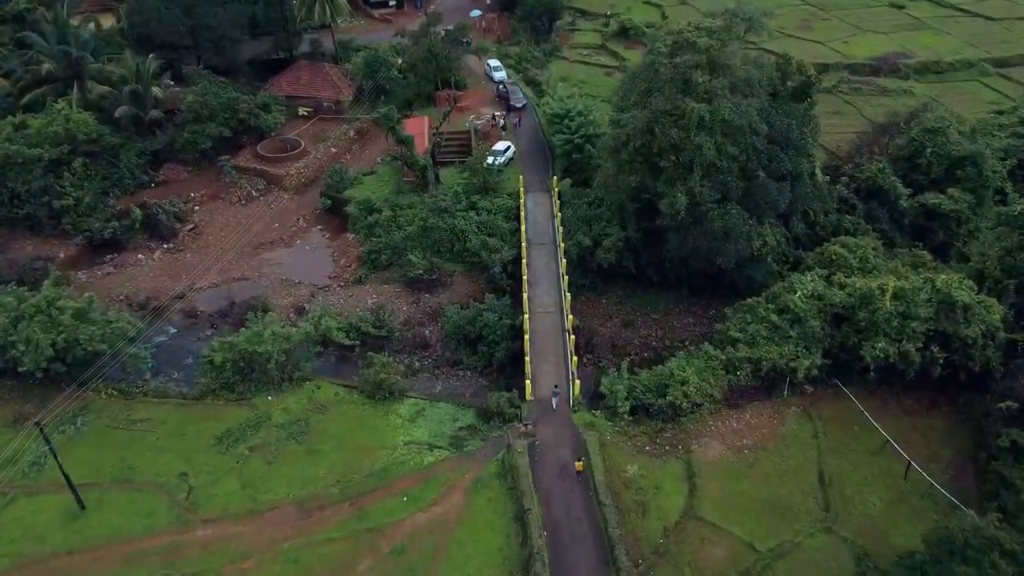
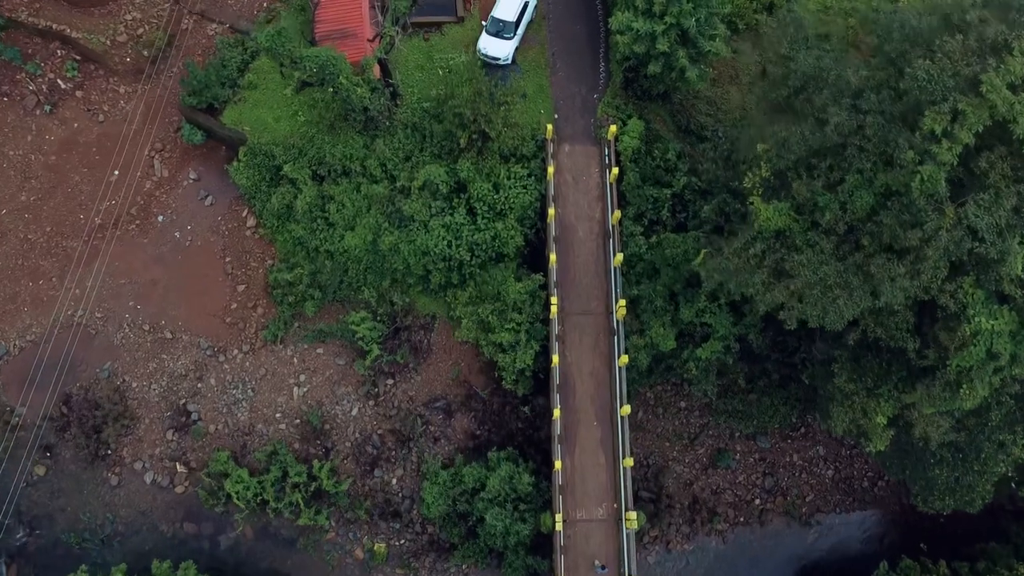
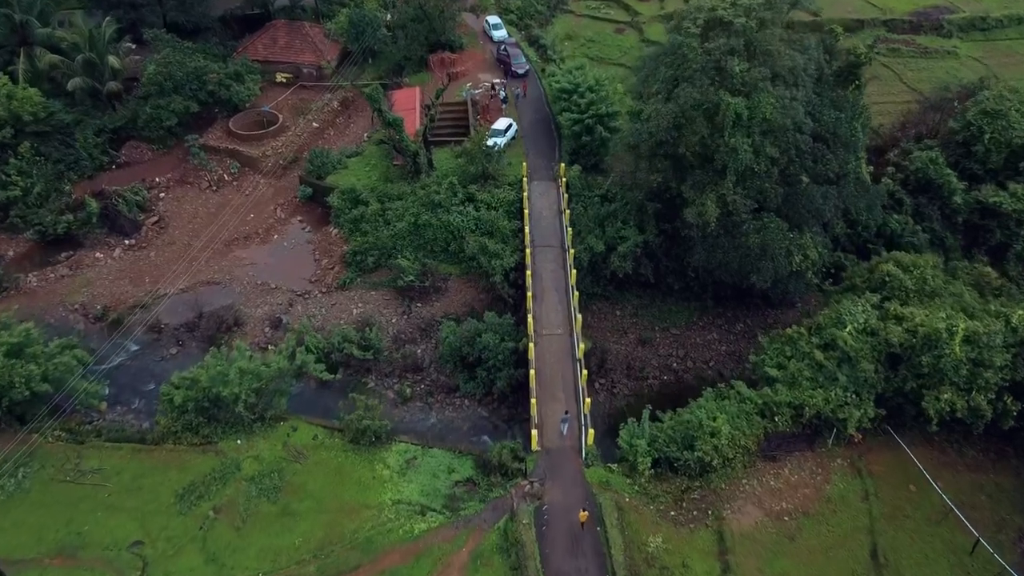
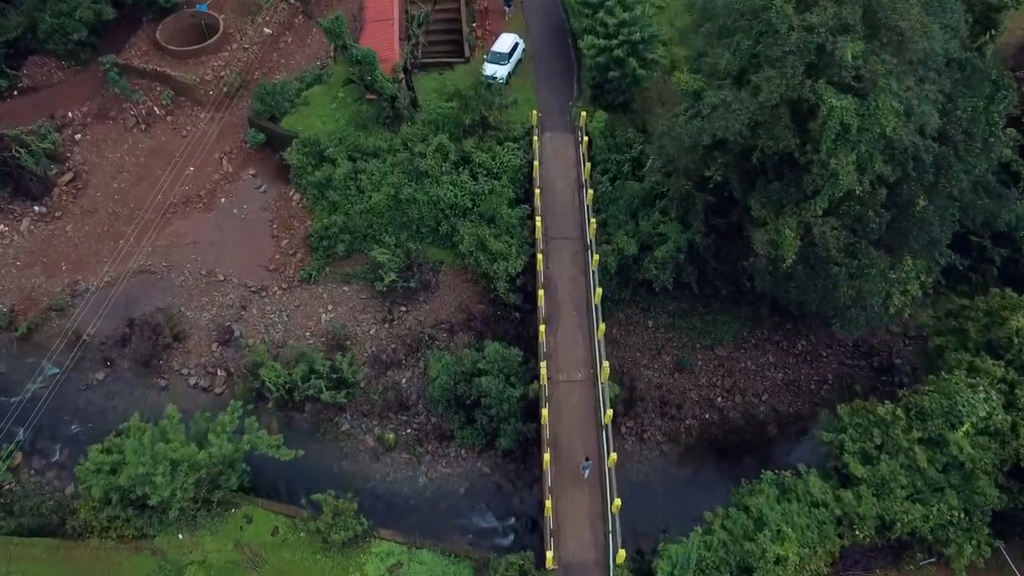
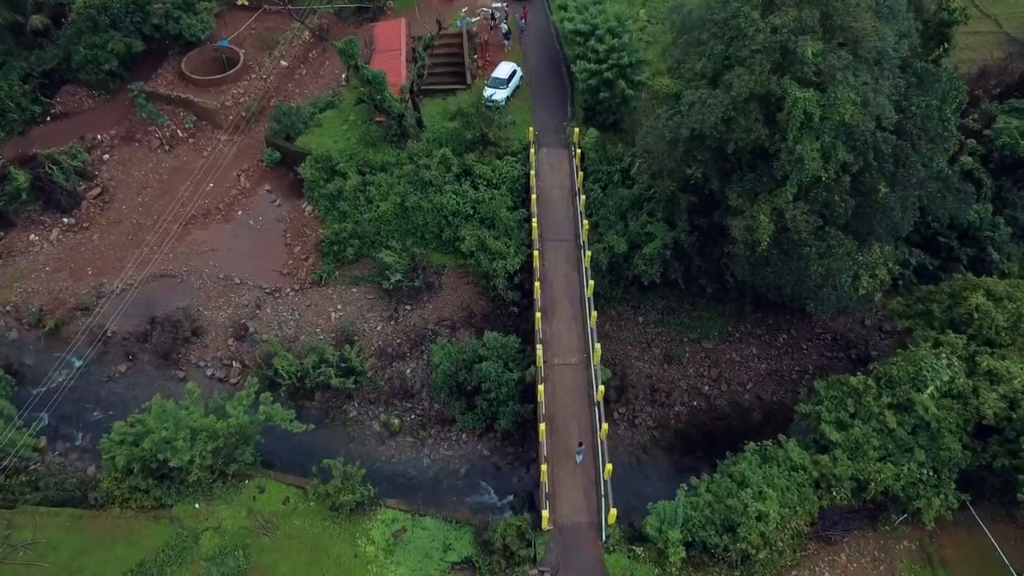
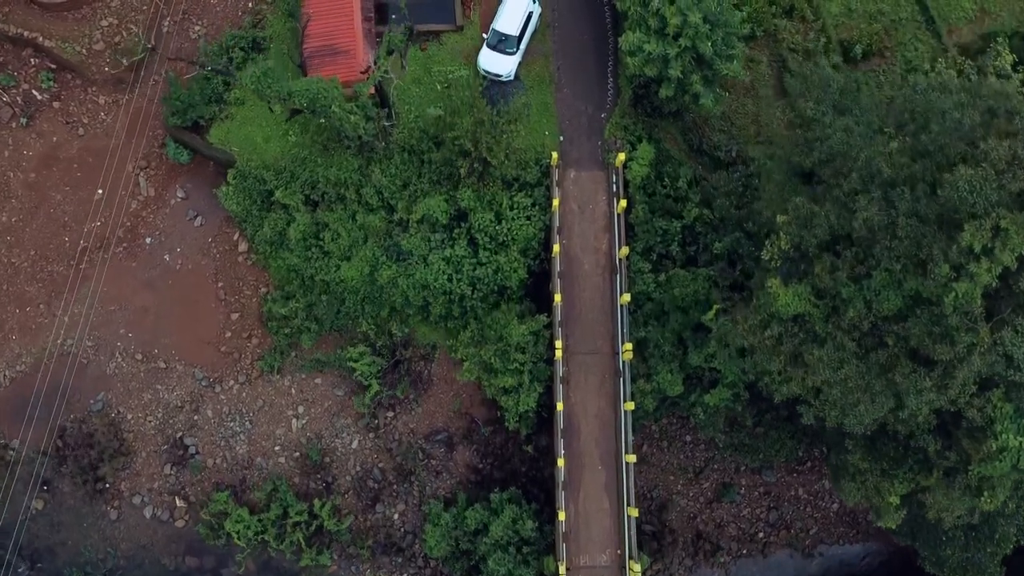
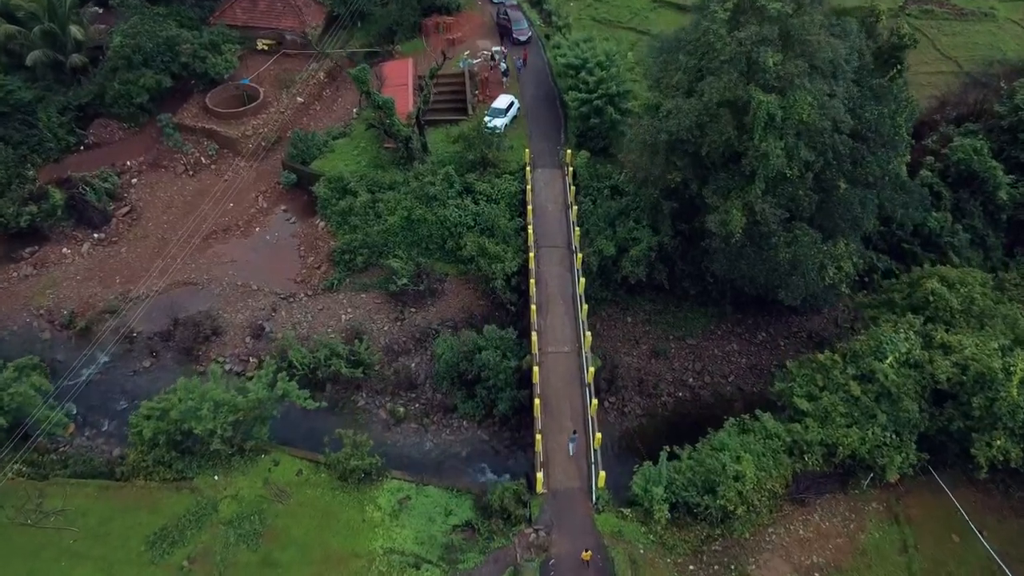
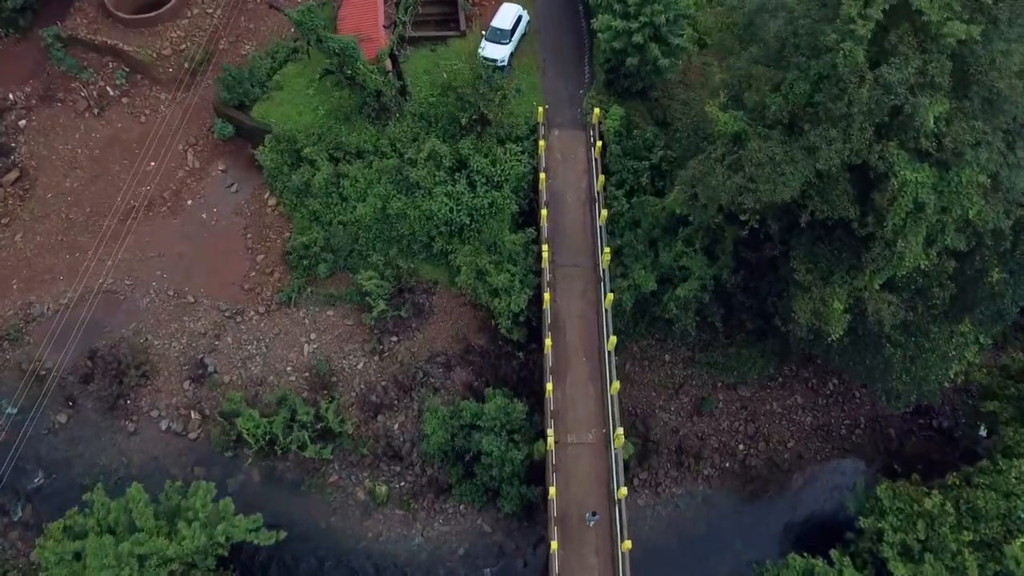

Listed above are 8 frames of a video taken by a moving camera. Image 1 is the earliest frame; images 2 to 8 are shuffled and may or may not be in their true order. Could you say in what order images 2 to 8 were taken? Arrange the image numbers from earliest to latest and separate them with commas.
3, 7, 5, 4, 8, 2, 6
